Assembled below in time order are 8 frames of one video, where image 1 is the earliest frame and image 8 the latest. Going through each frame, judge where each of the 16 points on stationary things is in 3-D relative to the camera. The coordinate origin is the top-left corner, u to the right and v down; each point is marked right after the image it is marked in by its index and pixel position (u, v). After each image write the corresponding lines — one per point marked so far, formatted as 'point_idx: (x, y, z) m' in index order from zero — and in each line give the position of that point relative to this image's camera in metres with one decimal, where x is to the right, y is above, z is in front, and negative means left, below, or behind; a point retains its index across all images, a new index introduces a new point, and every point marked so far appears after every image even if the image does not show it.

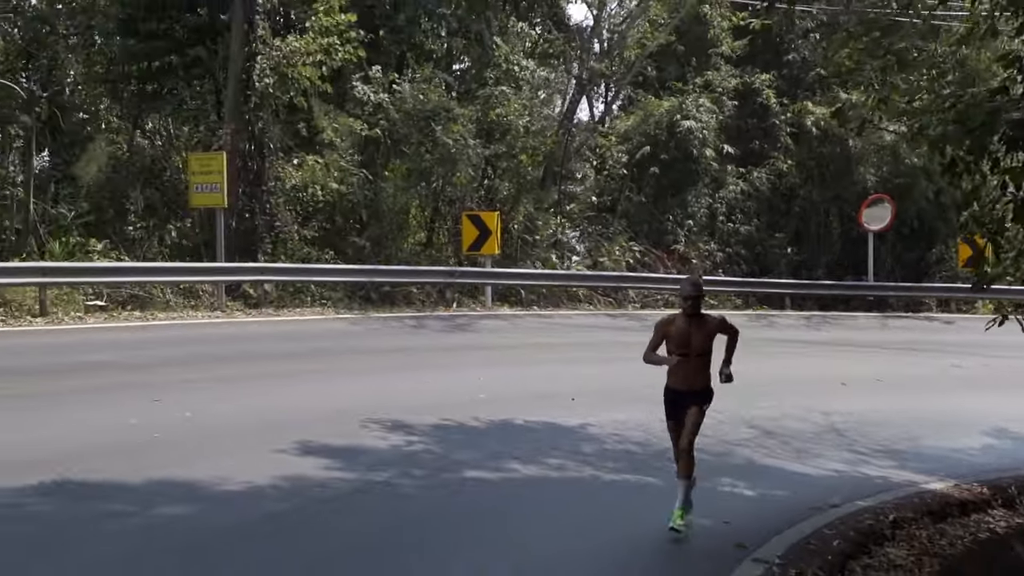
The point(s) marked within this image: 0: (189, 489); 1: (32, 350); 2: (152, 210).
0: (-1.3, -0.8, +5.8) m
1: (-3.2, -0.4, +9.9) m
2: (-4.4, +1.0, +17.9) m
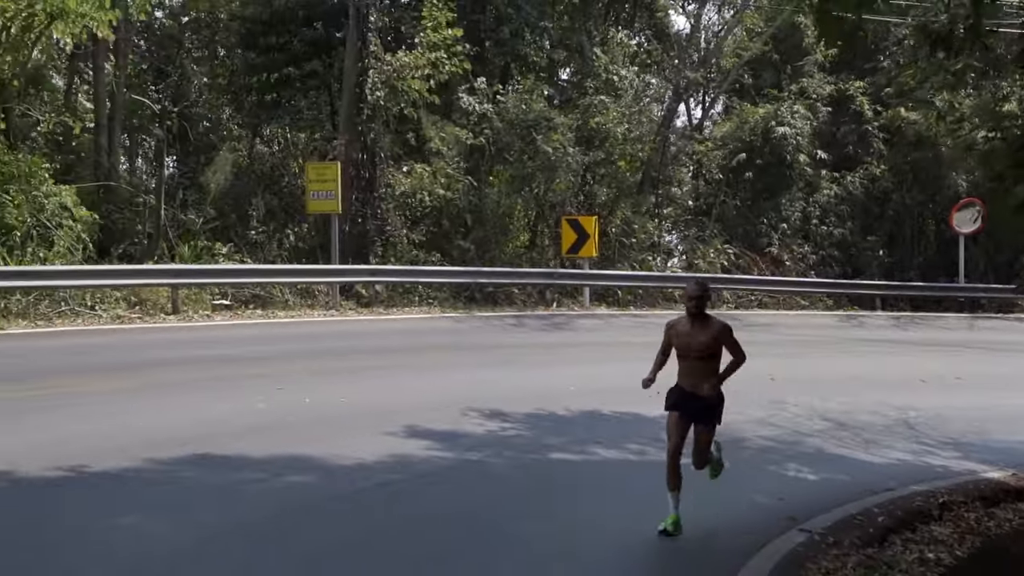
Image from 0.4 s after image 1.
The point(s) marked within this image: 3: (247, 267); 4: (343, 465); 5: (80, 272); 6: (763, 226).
0: (-0.9, -0.8, +6.8) m
1: (-2.6, -0.4, +10.9) m
2: (-3.1, +1.0, +19.0) m
3: (-2.5, +0.2, +13.6) m
4: (-0.8, -0.8, +6.8) m
5: (-3.6, +0.1, +12.2) m
6: (+3.4, +0.8, +19.8) m
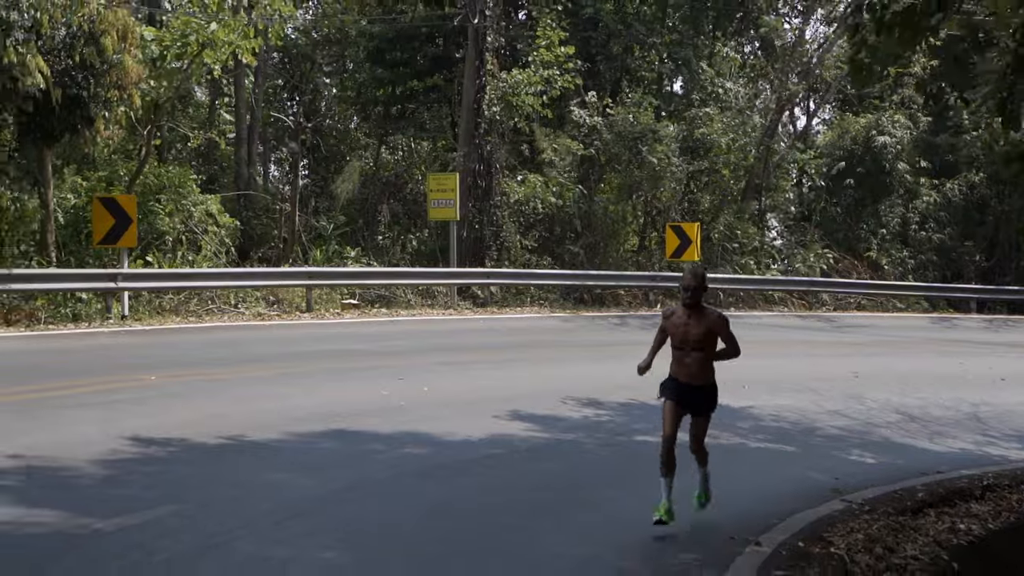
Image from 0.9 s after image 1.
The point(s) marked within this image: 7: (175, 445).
0: (-0.5, -0.8, +8.0) m
1: (-1.7, -0.4, +12.3) m
2: (-1.6, +0.9, +20.4) m
3: (-1.4, +0.2, +14.9) m
4: (-0.3, -0.8, +8.0) m
5: (-2.6, +0.1, +13.6) m
6: (+5.0, +0.8, +20.7) m
7: (-1.5, -0.7, +6.5) m
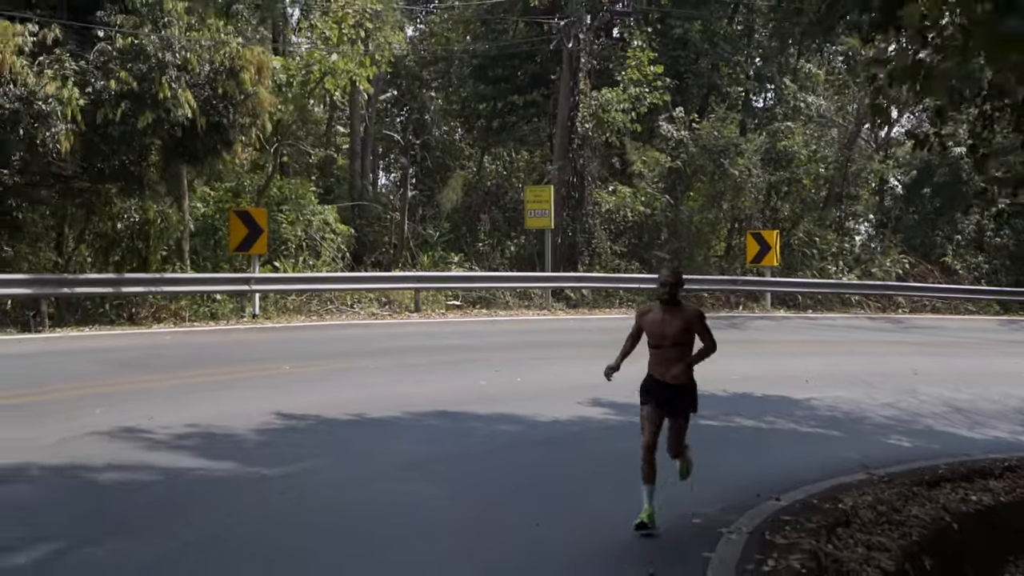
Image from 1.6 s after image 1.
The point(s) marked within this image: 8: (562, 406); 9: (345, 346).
0: (0.0, -0.8, +9.5) m
1: (-0.9, -0.4, +13.9) m
2: (-0.2, +0.9, +22.0) m
3: (-0.4, +0.1, +16.5) m
4: (+0.2, -0.9, +9.5) m
5: (-1.7, +0.1, +15.2) m
6: (+6.3, +0.7, +21.7) m
7: (-1.1, -0.7, +8.1) m
8: (+0.4, -0.8, +10.2) m
9: (-1.4, -0.5, +12.6) m
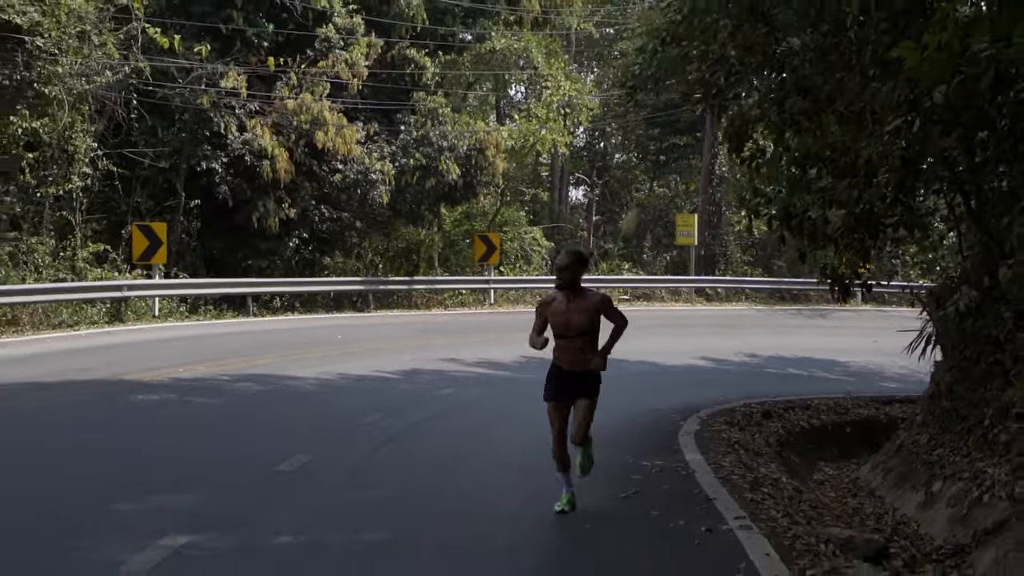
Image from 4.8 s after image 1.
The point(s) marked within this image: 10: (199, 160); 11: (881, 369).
0: (+1.6, -0.9, +16.6) m
1: (+1.2, -0.4, +21.1) m
2: (+2.9, +1.0, +29.0) m
3: (+2.0, +0.2, +23.6) m
4: (+1.7, -0.9, +16.6) m
5: (+0.6, +0.1, +22.5) m
6: (+9.4, +0.7, +28.0) m
7: (+0.3, -0.7, +15.4) m
8: (+2.0, -0.8, +17.3) m
9: (+0.5, -0.5, +19.9) m
10: (-3.8, +1.6, +17.7) m
11: (+4.6, -1.1, +18.4) m
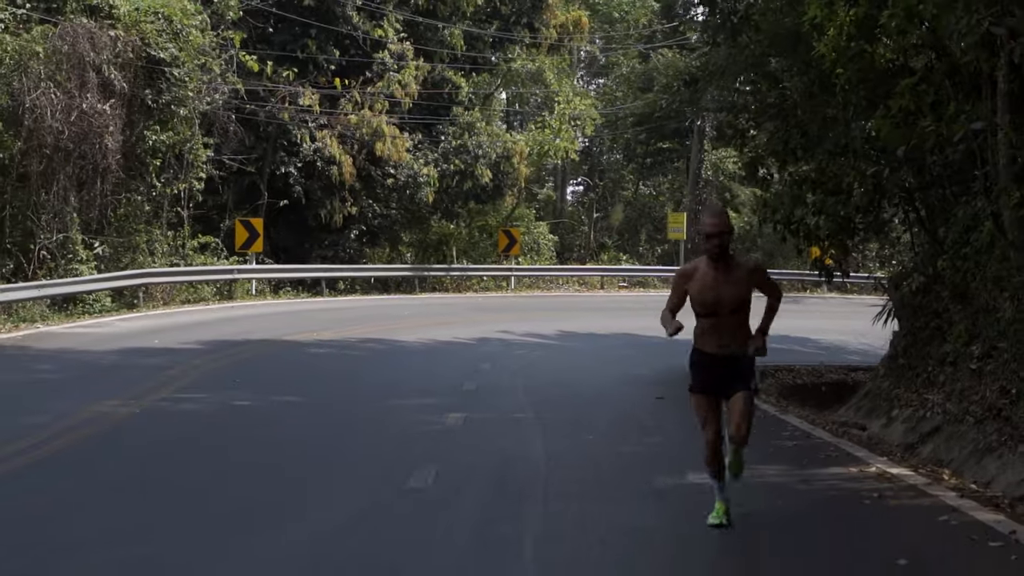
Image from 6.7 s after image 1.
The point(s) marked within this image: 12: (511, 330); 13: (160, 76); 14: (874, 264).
0: (+2.1, -0.7, +20.1) m
1: (+1.5, -0.2, +24.6) m
2: (+3.0, +1.2, +32.6) m
3: (+2.3, +0.4, +27.1) m
4: (+2.2, -0.7, +20.1) m
5: (+0.9, +0.3, +26.0) m
6: (+9.5, +0.9, +31.7) m
7: (+0.8, -0.6, +18.9) m
8: (+2.4, -0.7, +20.8) m
9: (+0.9, -0.3, +23.4) m
10: (-3.4, +1.8, +21.0) m
11: (+5.0, -0.9, +22.0) m
12: (0.0, -0.5, +18.0) m
13: (-4.2, +2.5, +17.5) m
14: (+4.0, +0.3, +16.0) m
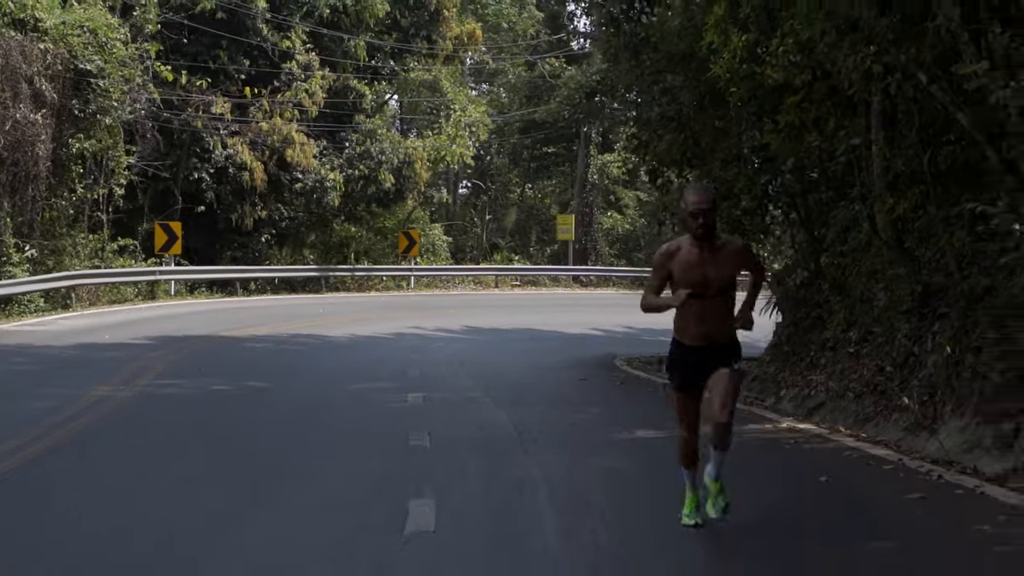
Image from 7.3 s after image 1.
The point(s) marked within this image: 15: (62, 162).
0: (+0.7, -0.7, +21.5) m
1: (-0.2, -0.2, +25.9) m
2: (+0.5, +1.2, +34.0) m
3: (+0.3, +0.4, +28.5) m
4: (+0.8, -0.7, +21.5) m
5: (-1.0, +0.3, +27.3) m
6: (+7.1, +1.0, +33.7) m
7: (-0.5, -0.5, +20.1) m
8: (+1.0, -0.6, +22.3) m
9: (-0.8, -0.3, +24.6) m
10: (-4.8, +1.8, +21.9) m
11: (+3.5, -0.9, +23.6) m
12: (-1.2, -0.5, +19.2) m
13: (-5.3, +2.5, +18.4) m
14: (+2.9, +0.3, +17.6) m
15: (-5.7, +1.6, +18.5) m
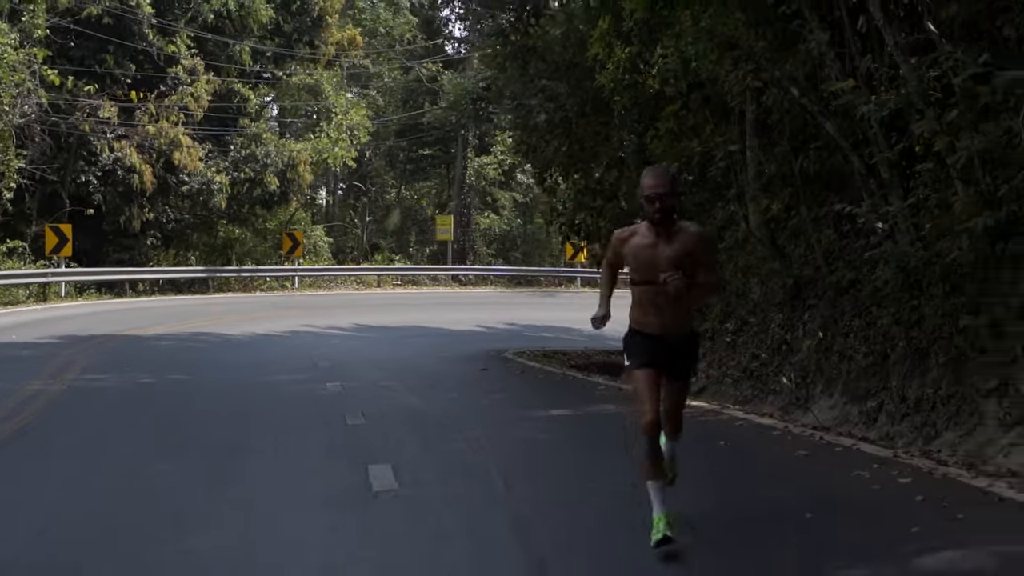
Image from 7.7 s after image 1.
0: (-1.0, -0.6, +22.3) m
1: (-2.4, -0.2, +26.6) m
2: (-2.3, +1.2, +34.7) m
3: (-2.1, +0.4, +29.2) m
4: (-0.9, -0.6, +22.3) m
5: (-3.3, +0.3, +27.9) m
6: (+4.2, +1.1, +35.0) m
7: (-2.0, -0.5, +20.8) m
8: (-0.8, -0.6, +23.0) m
9: (-2.8, -0.2, +25.2) m
10: (-6.6, +1.7, +22.2) m
11: (+1.5, -0.8, +24.6) m
12: (-2.7, -0.5, +19.8) m
13: (-6.8, +2.5, +18.6) m
14: (+1.6, +0.4, +18.5) m
15: (-7.1, +1.6, +18.7) m
